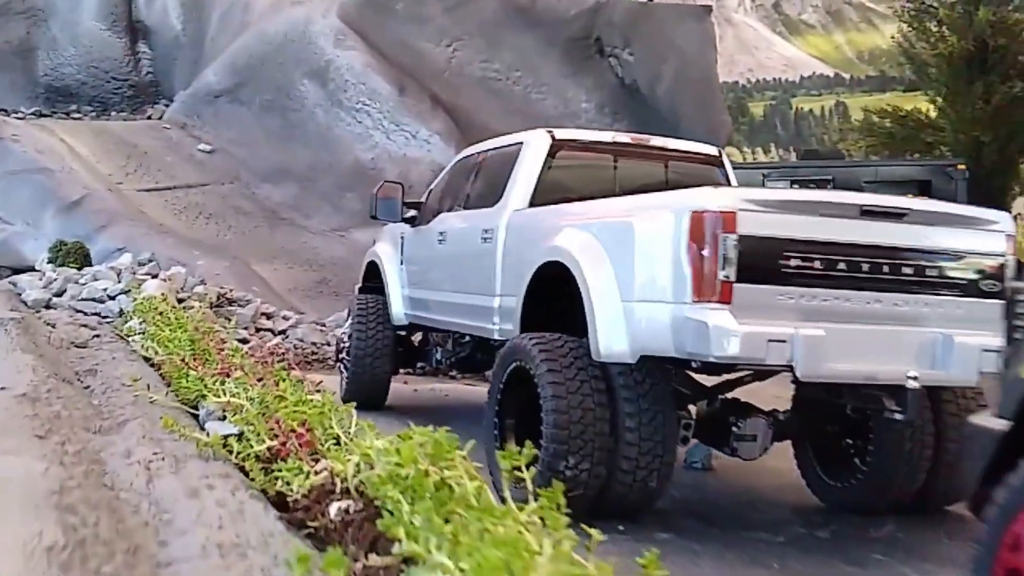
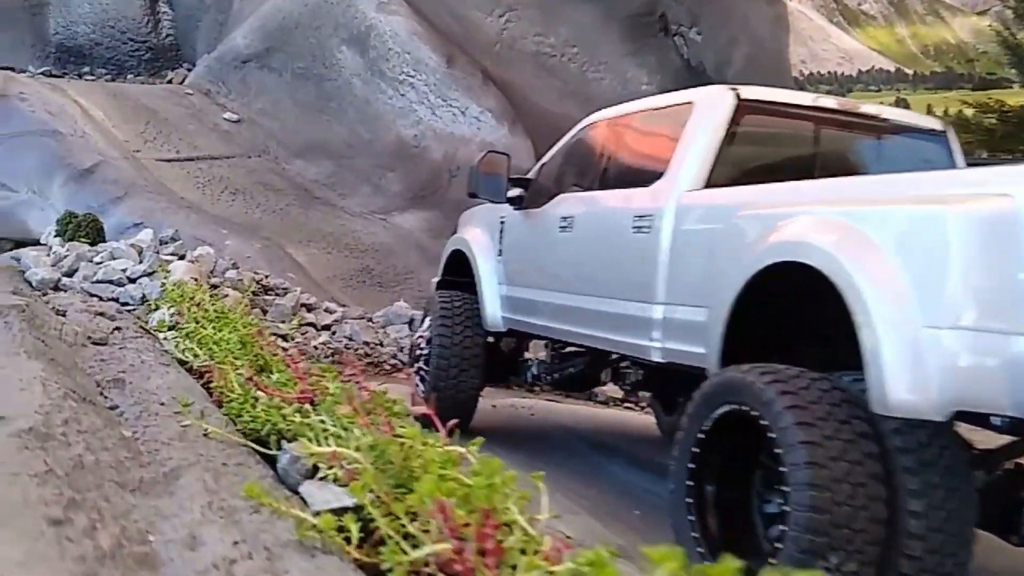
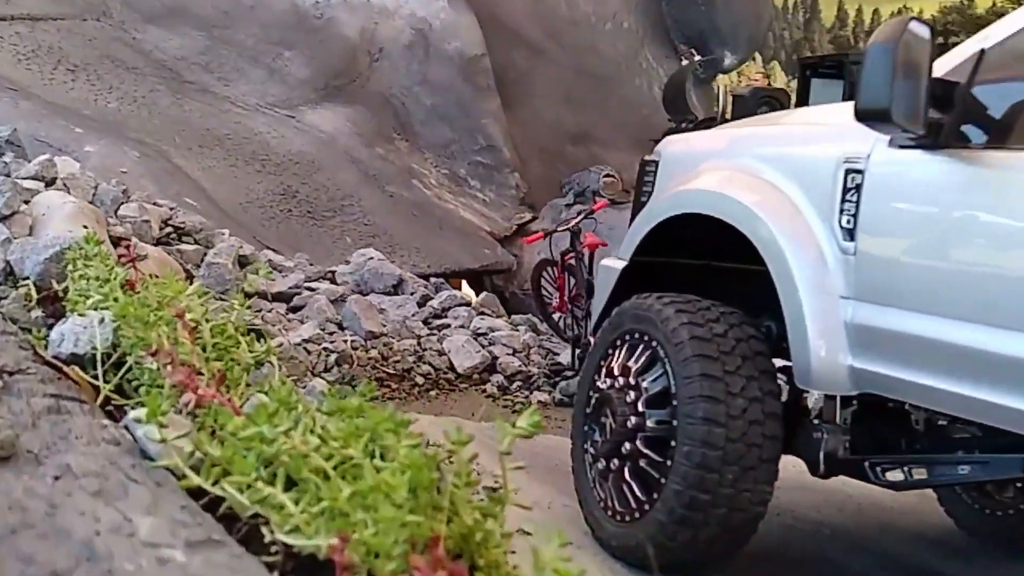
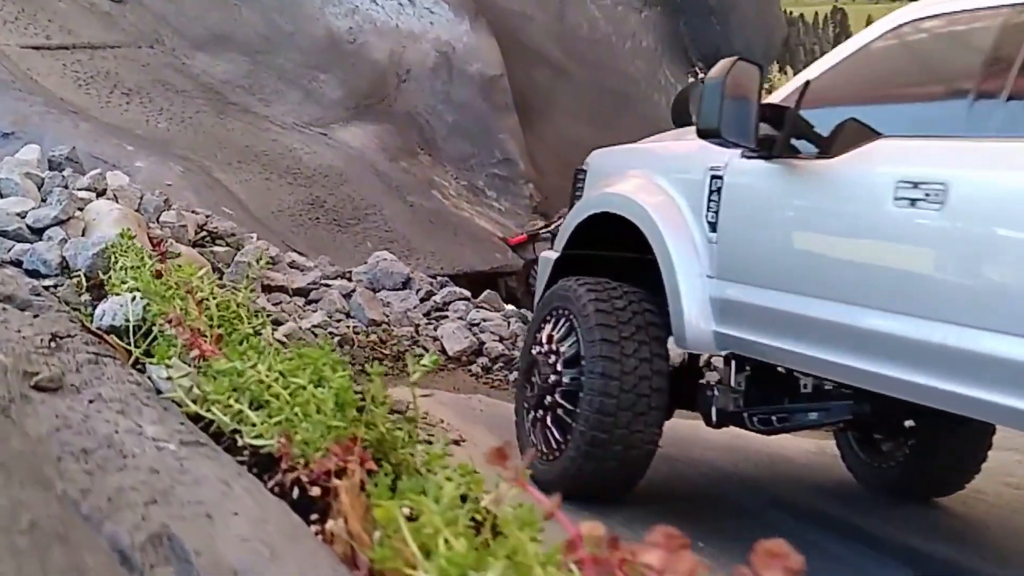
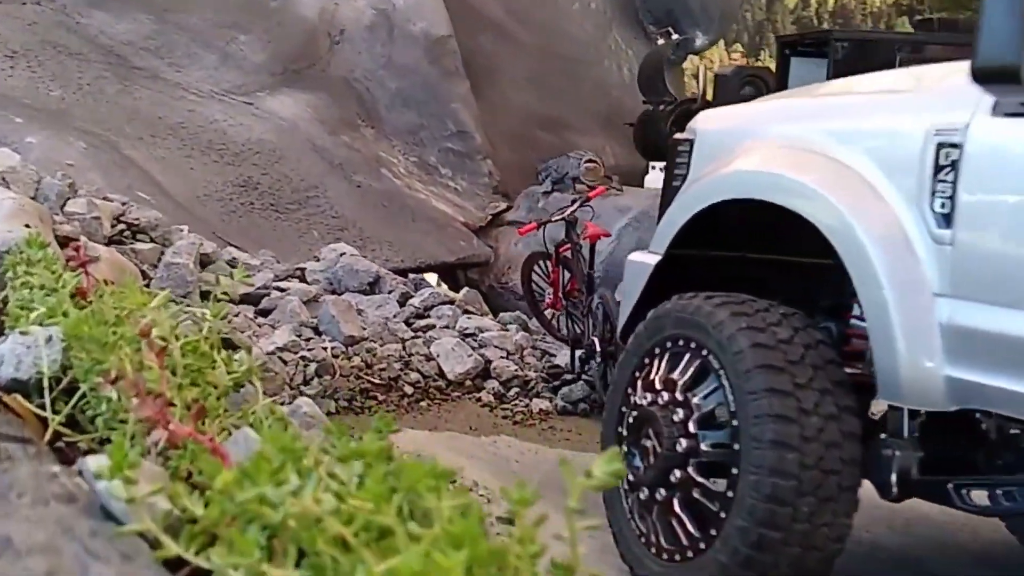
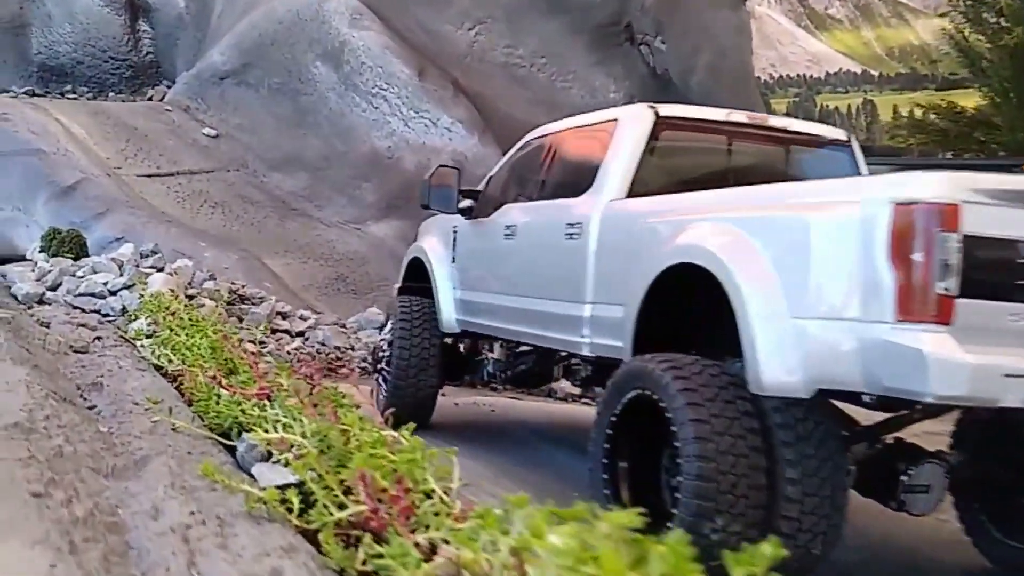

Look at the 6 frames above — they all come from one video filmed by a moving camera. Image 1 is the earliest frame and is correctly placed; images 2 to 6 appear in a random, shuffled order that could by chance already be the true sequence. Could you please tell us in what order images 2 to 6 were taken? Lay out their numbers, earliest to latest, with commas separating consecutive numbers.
6, 2, 4, 3, 5
